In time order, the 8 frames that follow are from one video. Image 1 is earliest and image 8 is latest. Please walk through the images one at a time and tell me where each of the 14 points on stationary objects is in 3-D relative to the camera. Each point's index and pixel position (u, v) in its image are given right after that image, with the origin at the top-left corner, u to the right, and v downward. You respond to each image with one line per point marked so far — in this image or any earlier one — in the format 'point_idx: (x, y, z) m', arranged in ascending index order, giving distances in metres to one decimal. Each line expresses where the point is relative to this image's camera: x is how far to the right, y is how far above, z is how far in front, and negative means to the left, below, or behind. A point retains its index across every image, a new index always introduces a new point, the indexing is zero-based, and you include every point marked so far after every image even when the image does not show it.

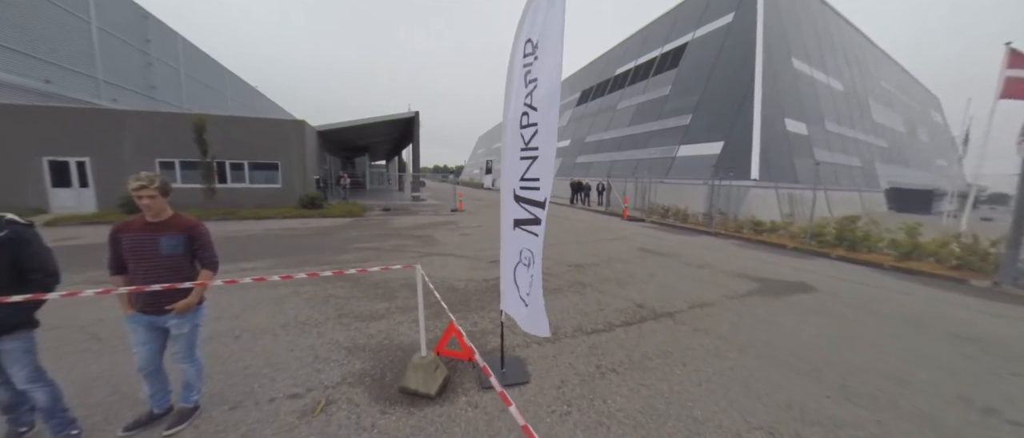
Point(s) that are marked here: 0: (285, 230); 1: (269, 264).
0: (-7.2, -0.3, +10.4) m
1: (-4.9, -0.9, +6.6) m
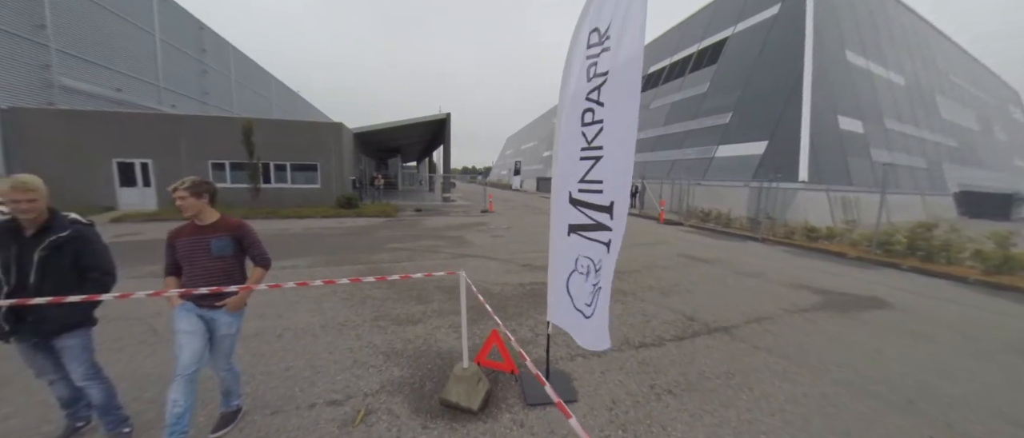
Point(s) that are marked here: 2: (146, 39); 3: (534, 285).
0: (-6.2, -0.3, +10.7) m
1: (-4.2, -0.9, +6.8) m
2: (-20.2, +9.9, +18.1) m
3: (+0.4, -1.2, +5.7) m
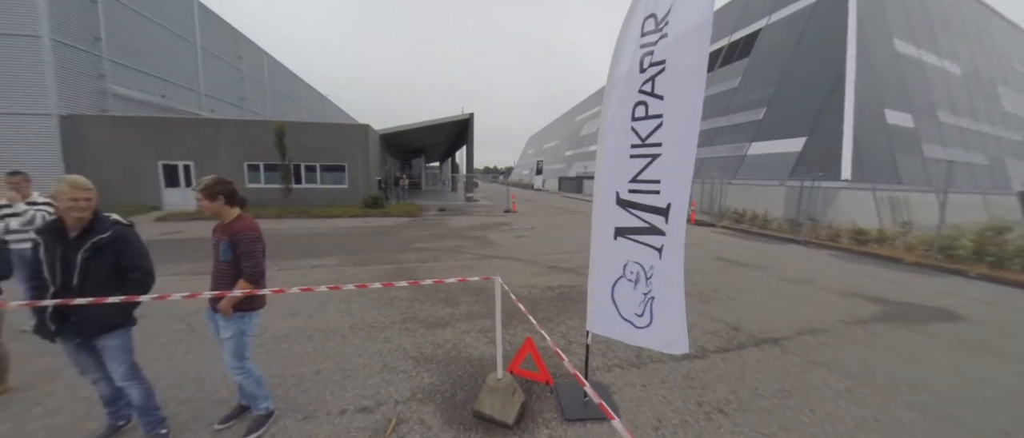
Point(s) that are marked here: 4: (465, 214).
0: (-5.4, -0.3, +10.9) m
1: (-3.7, -0.9, +6.9) m
2: (-18.8, +10.0, +19.2) m
3: (+0.8, -1.2, +5.5) m
4: (-2.2, +0.3, +15.3) m
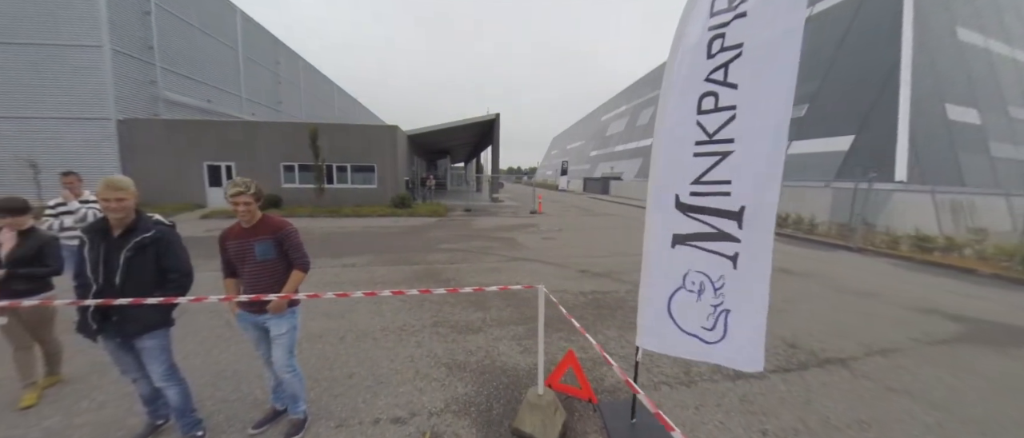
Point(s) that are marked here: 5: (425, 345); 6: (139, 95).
0: (-4.5, -0.3, +11.1) m
1: (-3.1, -0.9, +6.9) m
2: (-17.2, +10.1, +20.2) m
3: (+1.3, -1.2, +5.2) m
4: (-1.0, +0.2, +15.2) m
5: (-0.9, -1.3, +3.5) m
6: (-16.8, +5.6, +14.8) m
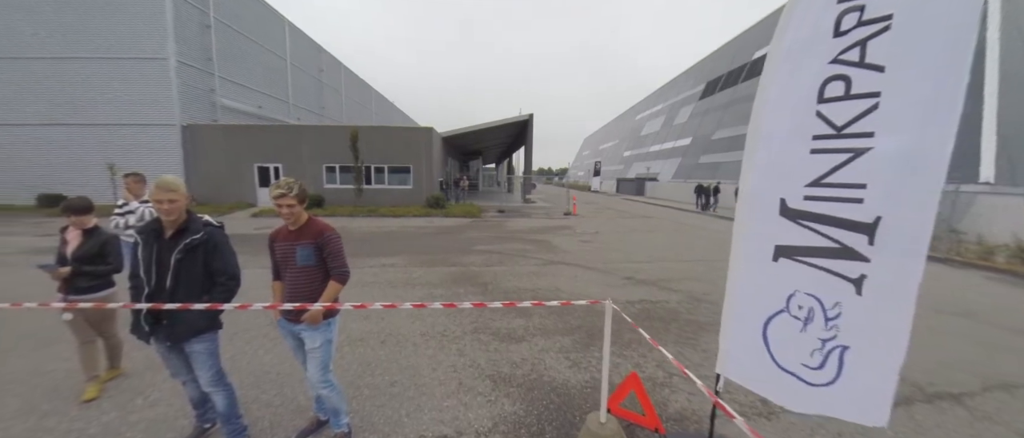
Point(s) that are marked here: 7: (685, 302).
0: (-3.3, -0.3, +11.2) m
1: (-2.3, -0.9, +6.9) m
2: (-15.1, +10.2, +21.4) m
3: (+2.0, -1.3, +4.8) m
4: (+0.5, +0.2, +15.0) m
5: (-0.5, -1.4, +3.3) m
6: (-15.2, +5.7, +16.0) m
7: (+2.7, -1.3, +5.1) m
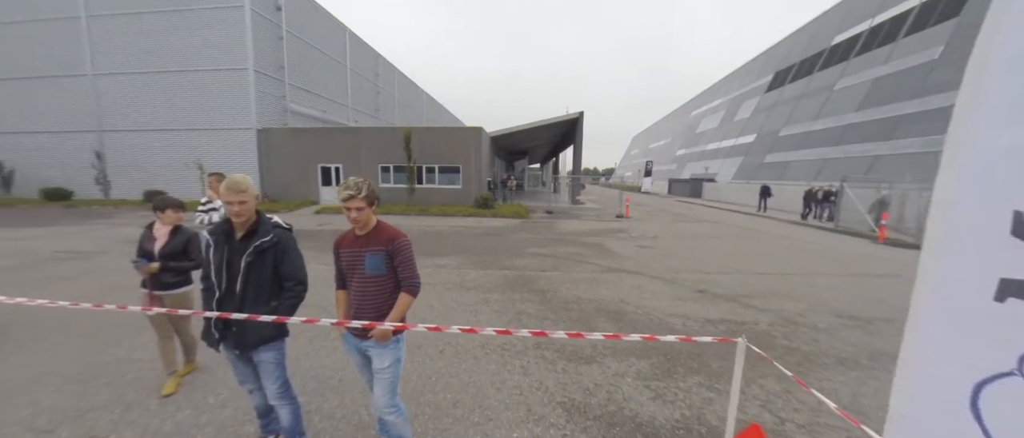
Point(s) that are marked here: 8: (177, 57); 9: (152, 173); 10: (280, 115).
0: (-1.6, -0.3, +11.2) m
1: (-1.1, -0.9, +6.8) m
2: (-11.8, +10.5, +22.8) m
3: (+2.8, -1.4, +4.2) m
4: (+2.7, +0.1, +14.5) m
5: (+0.2, -1.4, +3.0) m
6: (-12.7, +5.9, +17.4) m
7: (+3.5, -1.4, +4.3) m
8: (-16.7, +8.1, +16.4) m
9: (-18.8, +2.4, +17.1) m
10: (-12.6, +5.7, +17.9) m
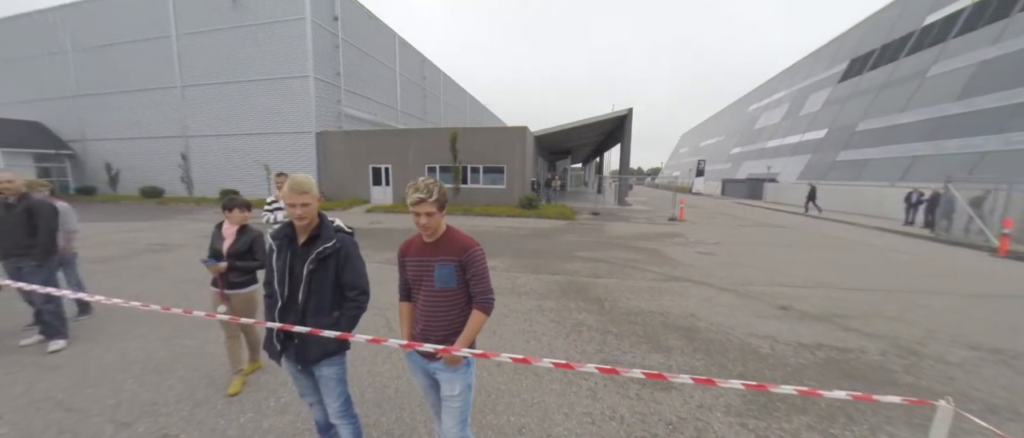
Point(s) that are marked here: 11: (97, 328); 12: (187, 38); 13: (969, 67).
0: (-0.1, -0.3, +11.0) m
1: (-0.1, -0.9, +6.6) m
2: (-8.7, +10.6, +23.7) m
3: (+3.4, -1.4, +3.5) m
4: (+4.5, 0.0, +13.8) m
5: (+0.7, -1.4, +2.6) m
6: (-10.3, +6.1, +18.5) m
7: (+4.2, -1.5, +3.6) m
8: (-14.3, +8.3, +17.9) m
9: (-16.4, +2.6, +18.9) m
10: (-10.2, +5.9, +19.0) m
11: (-4.5, -1.2, +3.6) m
12: (-18.3, +10.2, +18.5) m
13: (+25.4, +8.4, +18.1) m
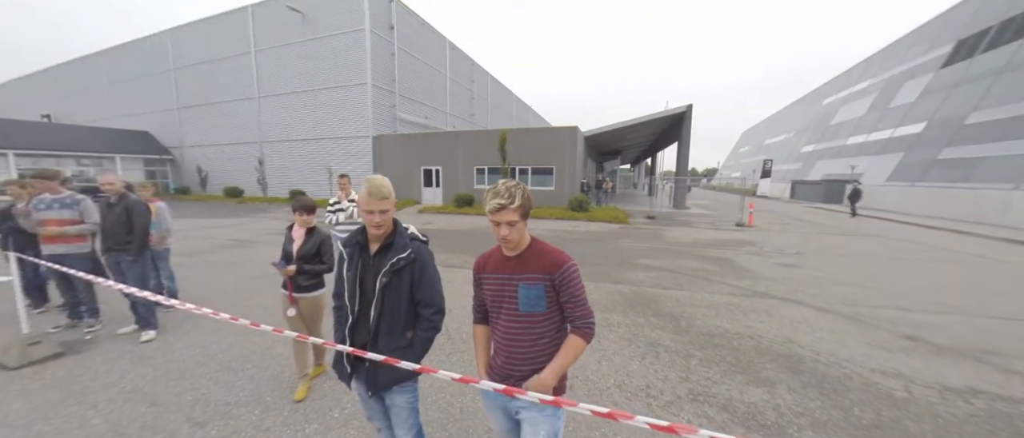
0: (+1.5, -0.4, +10.6) m
1: (+0.9, -1.0, +6.2) m
2: (-5.2, +10.6, +24.4) m
3: (+4.1, -1.5, +2.8) m
4: (+6.5, -0.2, +12.8) m
5: (+1.3, -1.5, +2.2) m
6: (-7.5, +6.1, +19.3) m
7: (+4.8, -1.6, +2.7) m
8: (-11.6, +8.4, +19.3) m
9: (-13.6, +2.7, +20.6) m
10: (-7.3, +5.9, +19.8) m
11: (-3.8, -1.2, +3.8) m
12: (-15.4, +10.3, +20.4) m
13: (+27.8, +7.9, +14.5) m
